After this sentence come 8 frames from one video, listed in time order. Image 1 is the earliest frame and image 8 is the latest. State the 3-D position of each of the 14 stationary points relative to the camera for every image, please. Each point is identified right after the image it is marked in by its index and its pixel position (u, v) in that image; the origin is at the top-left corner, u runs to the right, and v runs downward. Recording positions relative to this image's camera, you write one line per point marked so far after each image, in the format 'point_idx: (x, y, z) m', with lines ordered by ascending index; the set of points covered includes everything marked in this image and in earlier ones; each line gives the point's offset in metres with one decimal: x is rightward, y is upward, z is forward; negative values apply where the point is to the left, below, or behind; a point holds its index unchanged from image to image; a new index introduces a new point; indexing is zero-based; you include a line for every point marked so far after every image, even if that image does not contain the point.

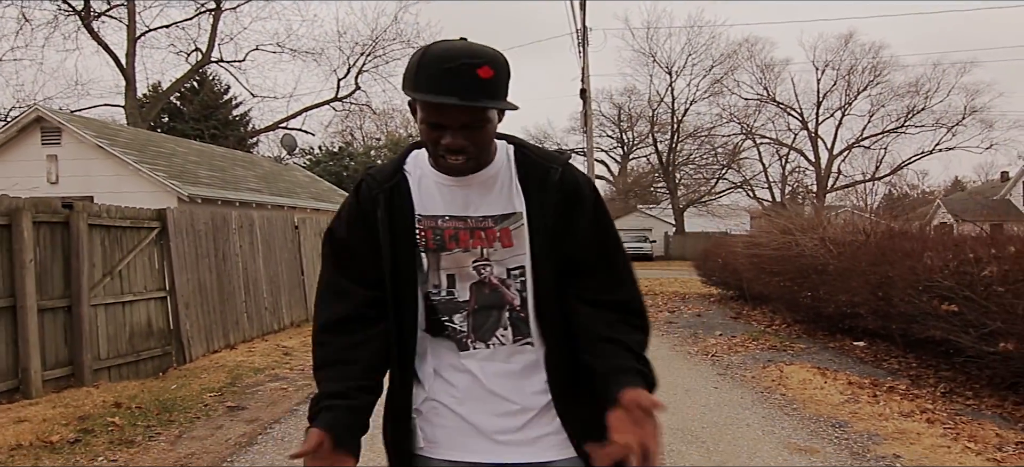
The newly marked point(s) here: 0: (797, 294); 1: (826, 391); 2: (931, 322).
0: (+3.7, -0.8, +9.8) m
1: (+2.5, -1.3, +6.1) m
2: (+3.6, -0.8, +6.5) m
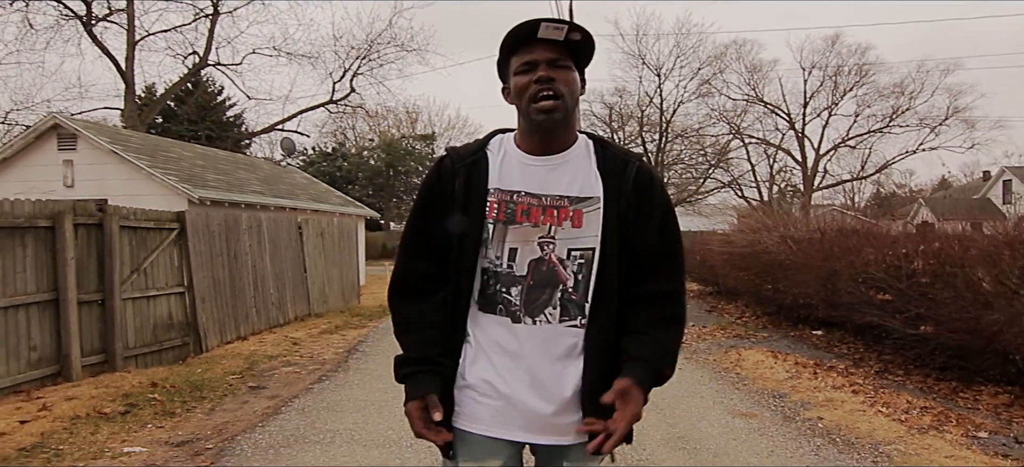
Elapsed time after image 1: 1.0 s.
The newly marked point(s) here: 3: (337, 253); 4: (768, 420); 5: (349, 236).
0: (+3.6, -0.8, +10.7) m
1: (+2.4, -1.3, +6.9) m
2: (+3.5, -0.8, +7.4) m
3: (-3.4, -0.4, +14.5) m
4: (+1.8, -1.3, +5.3) m
5: (-3.3, -0.1, +15.2) m
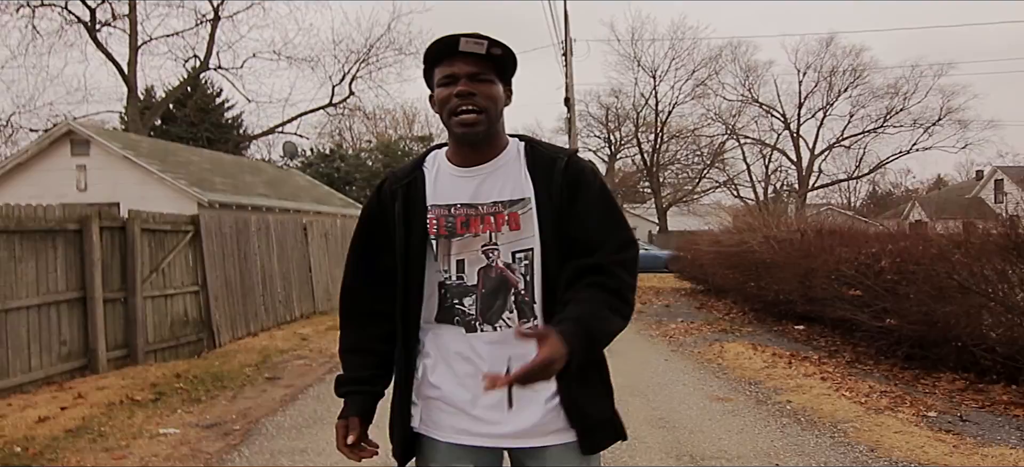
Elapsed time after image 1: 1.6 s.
0: (+3.6, -0.8, +11.2) m
1: (+2.4, -1.3, +7.5) m
2: (+3.5, -0.8, +7.9) m
3: (-3.5, -0.4, +15.0) m
4: (+1.8, -1.3, +5.8) m
5: (-3.4, -0.1, +15.7) m
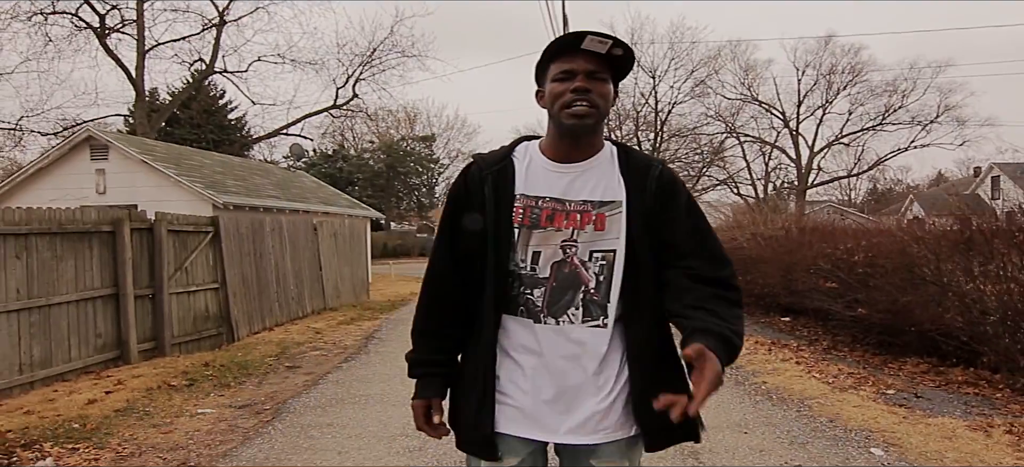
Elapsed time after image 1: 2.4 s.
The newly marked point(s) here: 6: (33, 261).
0: (+3.6, -0.7, +11.8) m
1: (+2.4, -1.2, +8.1) m
2: (+3.5, -0.7, +8.5) m
3: (-3.4, -0.4, +15.6) m
4: (+1.8, -1.3, +6.4) m
5: (-3.3, -0.1, +16.4) m
6: (-4.7, -0.3, +7.3) m
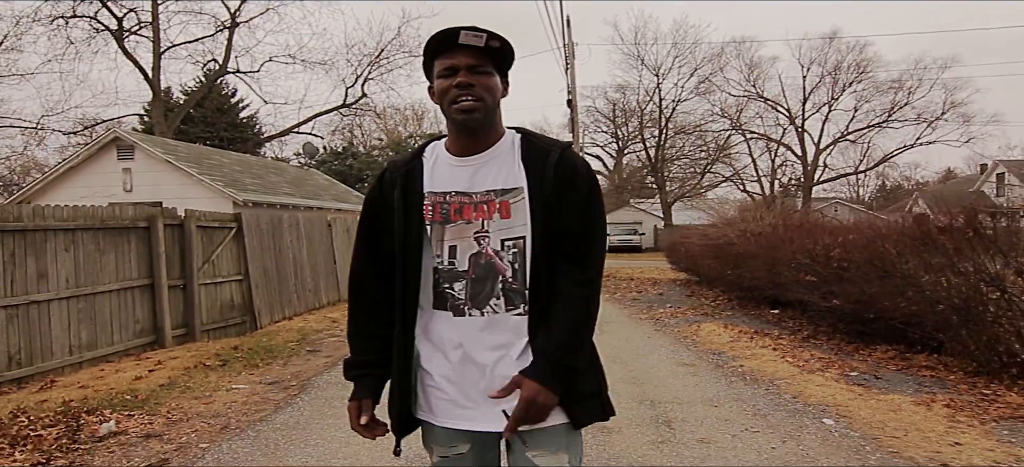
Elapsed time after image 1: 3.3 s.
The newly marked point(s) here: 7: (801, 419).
0: (+3.6, -0.7, +12.5) m
1: (+2.4, -1.2, +8.7) m
2: (+3.5, -0.7, +9.2) m
3: (-3.3, -0.3, +16.3) m
4: (+1.8, -1.3, +7.1) m
5: (-3.2, 0.0, +17.1) m
6: (-4.7, -0.2, +8.1) m
7: (+2.0, -1.3, +5.1) m
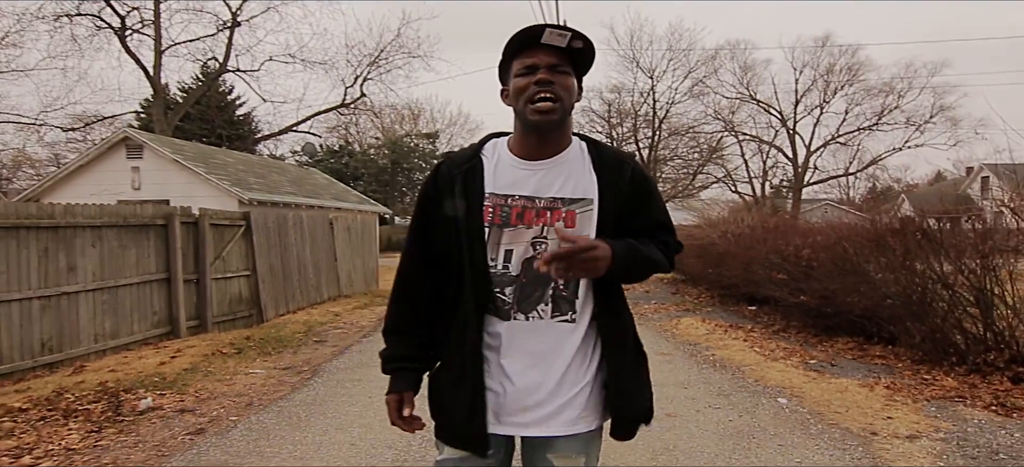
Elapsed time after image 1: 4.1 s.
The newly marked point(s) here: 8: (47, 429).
0: (+3.5, -0.7, +13.2) m
1: (+2.3, -1.2, +9.4) m
2: (+3.5, -0.7, +9.9) m
3: (-3.5, -0.3, +17.0) m
4: (+1.7, -1.3, +7.8) m
5: (-3.4, 0.0, +17.7) m
6: (-4.7, -0.2, +8.7) m
7: (+1.9, -1.3, +5.8) m
8: (-3.1, -1.3, +5.1) m
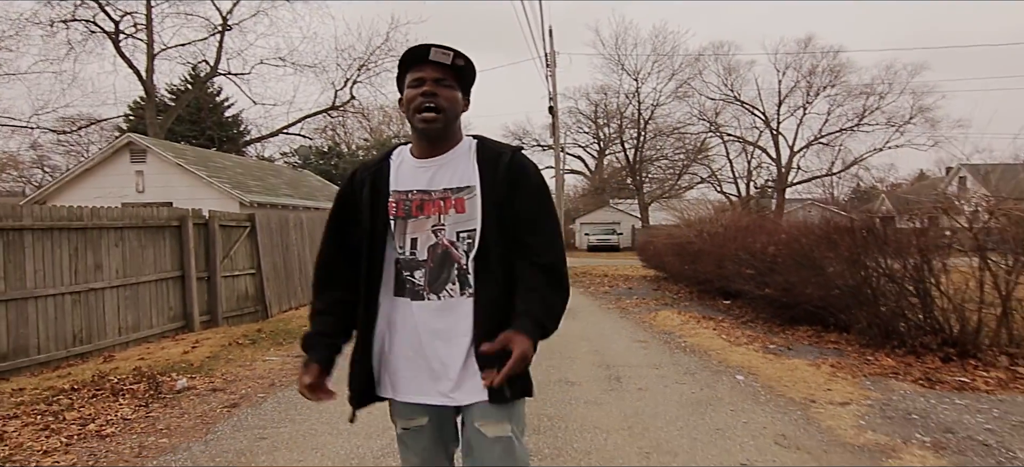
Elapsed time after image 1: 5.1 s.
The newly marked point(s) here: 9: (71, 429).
0: (+3.3, -0.6, +14.1) m
1: (+2.2, -1.2, +10.3) m
2: (+3.3, -0.7, +10.7) m
3: (-3.7, -0.3, +17.7) m
4: (+1.6, -1.3, +8.6) m
5: (-3.6, 0.0, +18.5) m
6: (-4.9, -0.2, +9.4) m
7: (+1.8, -1.3, +6.6) m
8: (-3.2, -1.3, +5.8) m
9: (-3.0, -1.3, +5.1) m
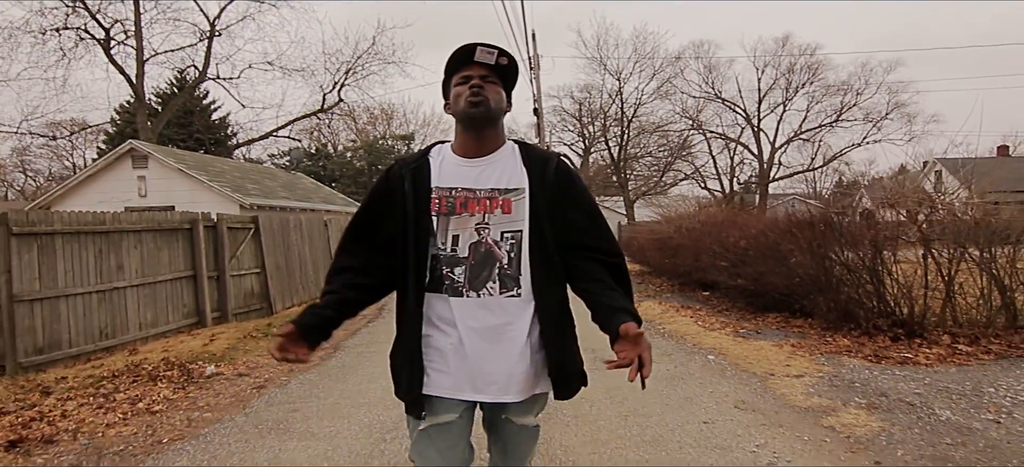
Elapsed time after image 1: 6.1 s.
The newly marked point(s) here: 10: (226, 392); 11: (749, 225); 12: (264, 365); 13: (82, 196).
0: (+3.1, -0.6, +14.9) m
1: (+2.1, -1.1, +11.1) m
2: (+3.2, -0.6, +11.5) m
3: (-4.0, -0.3, +18.4) m
4: (+1.5, -1.2, +9.4) m
5: (-3.9, 0.0, +19.2) m
6: (-5.0, -0.2, +10.1) m
7: (+1.8, -1.2, +7.4) m
8: (-3.2, -1.3, +6.5) m
9: (-3.0, -1.4, +5.8) m
10: (-2.4, -1.4, +6.3) m
11: (+3.5, +0.1, +11.0) m
12: (-2.6, -1.4, +7.6) m
13: (-10.0, +0.9, +17.4) m
